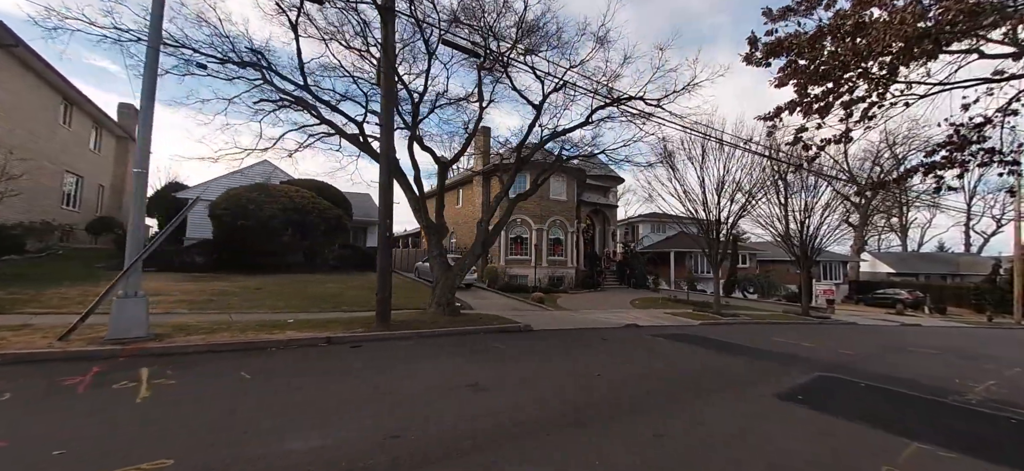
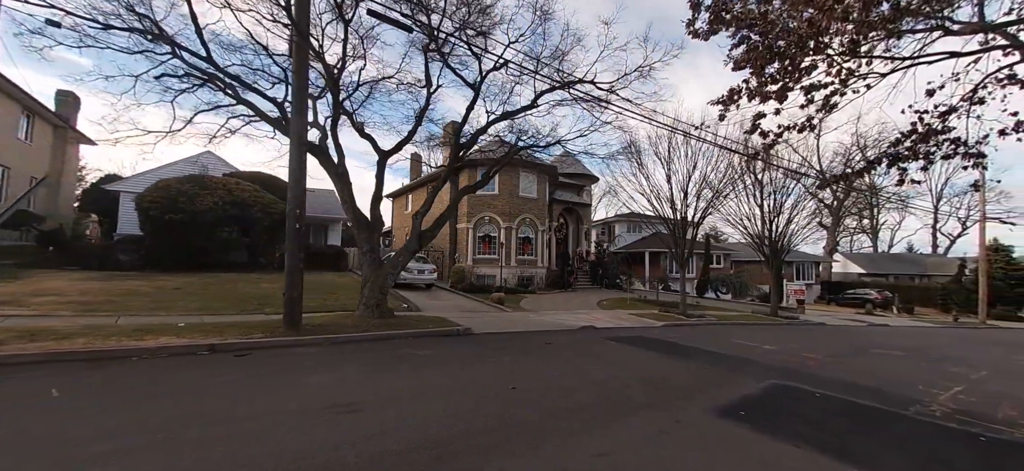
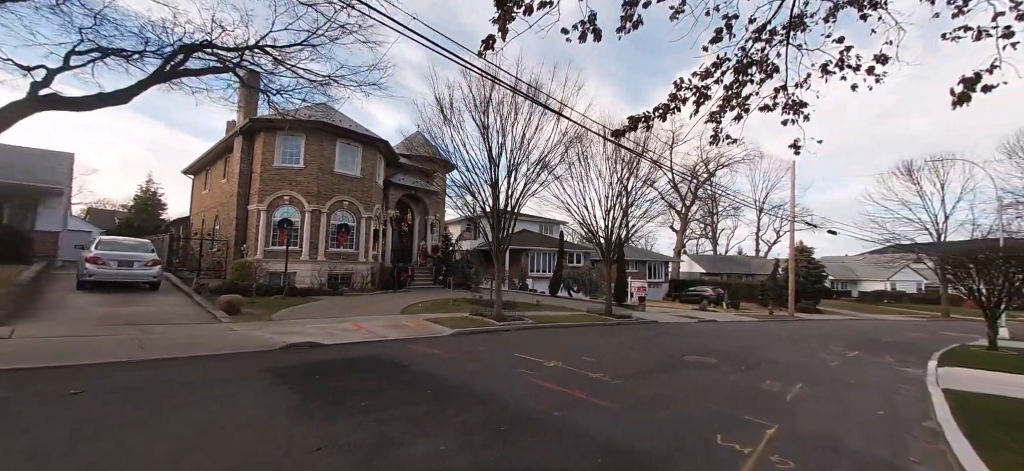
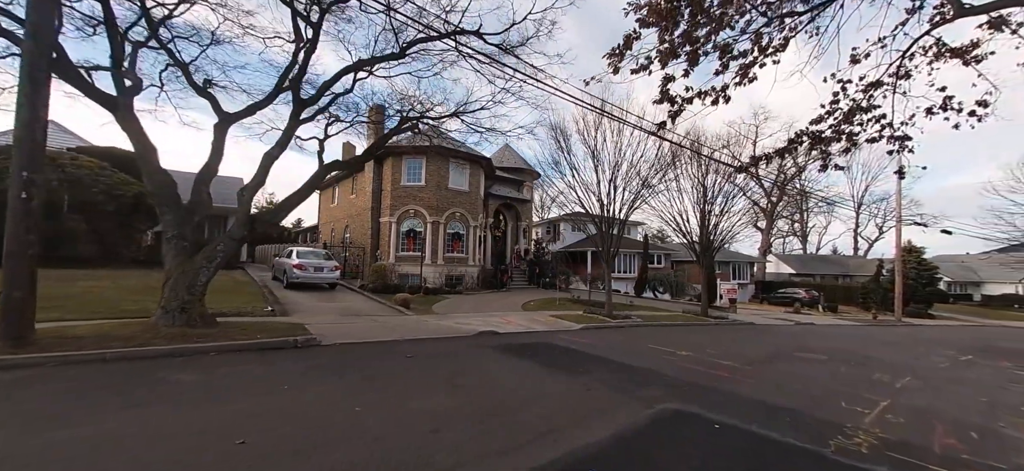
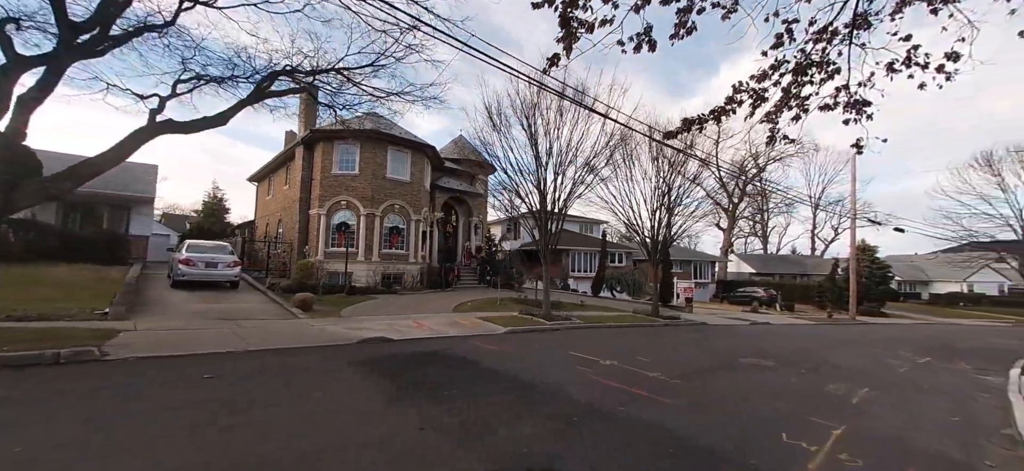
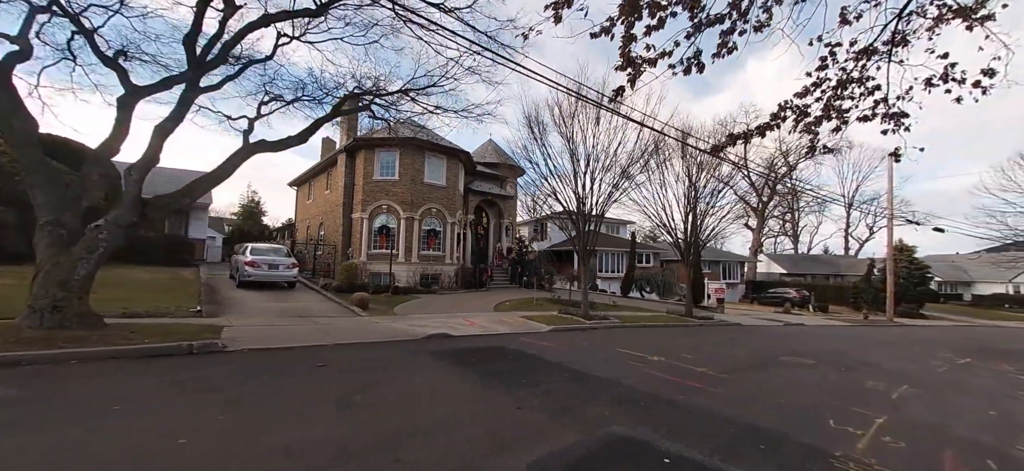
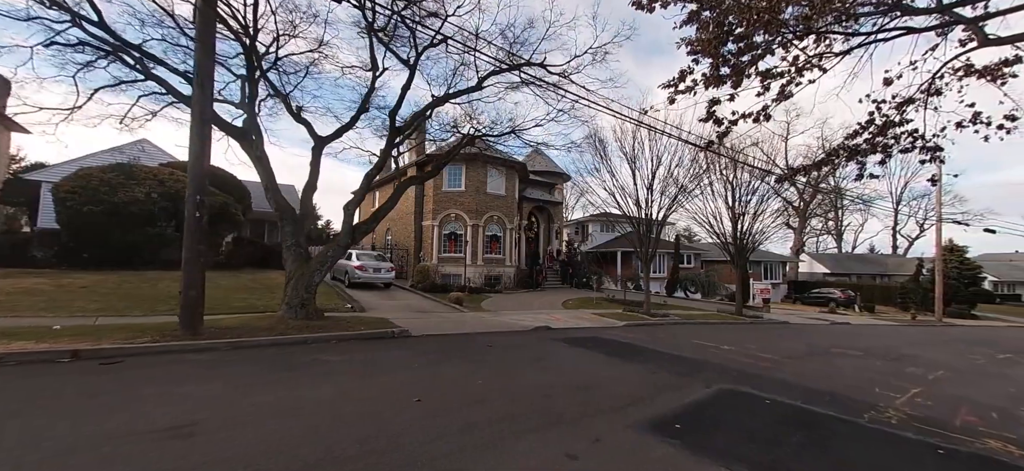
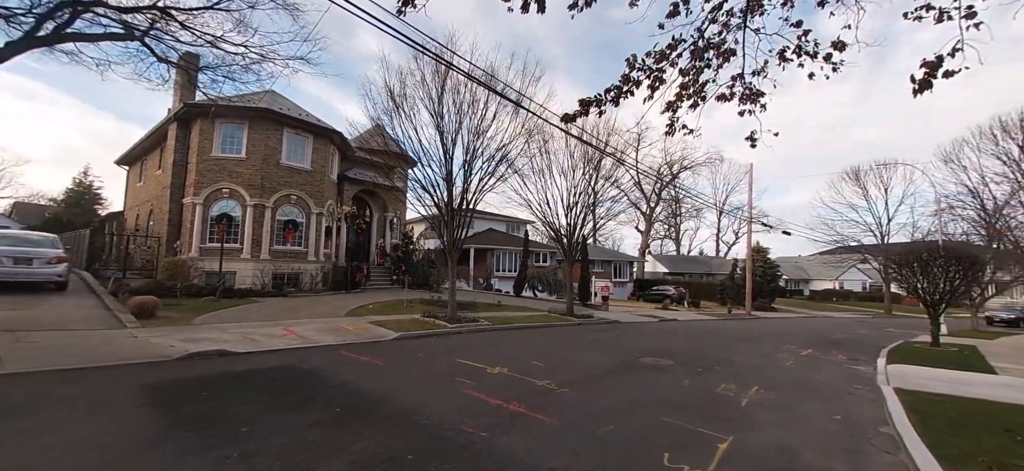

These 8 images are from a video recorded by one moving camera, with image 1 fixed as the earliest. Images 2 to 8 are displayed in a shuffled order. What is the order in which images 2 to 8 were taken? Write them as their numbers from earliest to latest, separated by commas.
2, 7, 4, 6, 5, 3, 8
